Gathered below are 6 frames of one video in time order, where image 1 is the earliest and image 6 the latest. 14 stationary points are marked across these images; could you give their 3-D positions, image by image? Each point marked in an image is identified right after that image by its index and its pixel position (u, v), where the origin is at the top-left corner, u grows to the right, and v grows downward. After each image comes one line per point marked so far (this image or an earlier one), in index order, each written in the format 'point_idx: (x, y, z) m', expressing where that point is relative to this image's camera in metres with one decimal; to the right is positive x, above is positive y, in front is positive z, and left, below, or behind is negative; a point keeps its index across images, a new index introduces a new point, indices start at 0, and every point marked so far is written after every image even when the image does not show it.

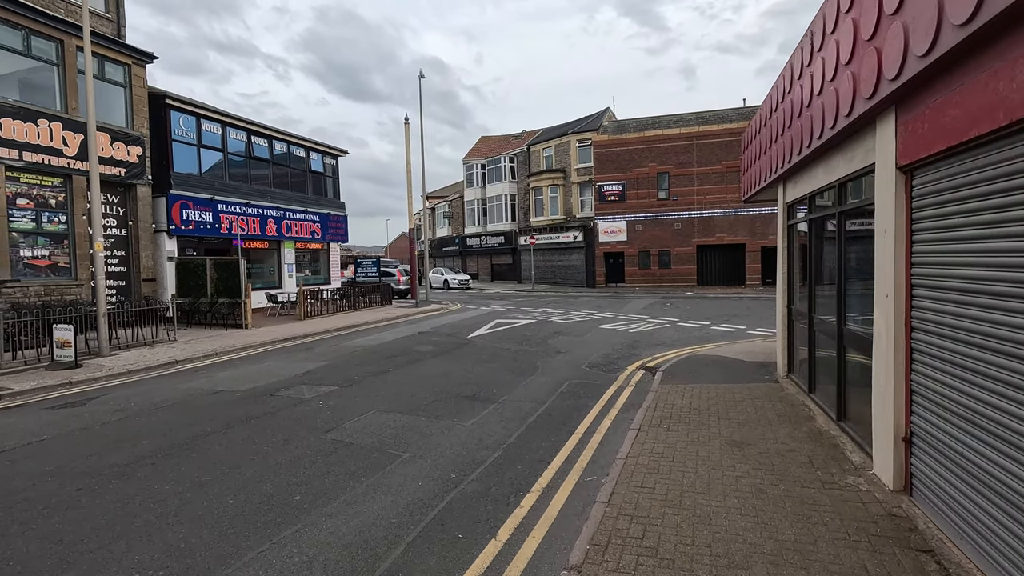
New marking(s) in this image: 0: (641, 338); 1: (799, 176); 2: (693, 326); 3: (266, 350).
0: (+3.1, -1.2, +12.8) m
1: (+3.7, +1.4, +6.9) m
2: (+5.0, -1.0, +14.6) m
3: (-5.5, -1.4, +11.8) m
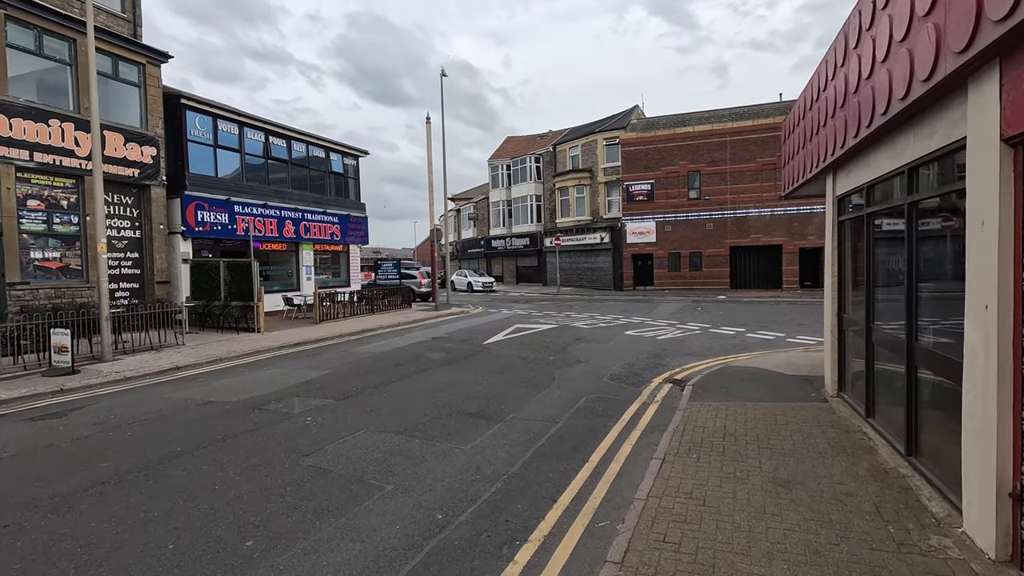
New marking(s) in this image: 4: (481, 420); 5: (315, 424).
0: (+3.5, -1.3, +11.9) m
1: (+3.8, +1.4, +6.0) m
2: (+5.5, -1.1, +13.6) m
3: (-5.1, -1.5, +11.3) m
4: (-0.4, -1.6, +6.4) m
5: (-2.2, -1.6, +6.1) m
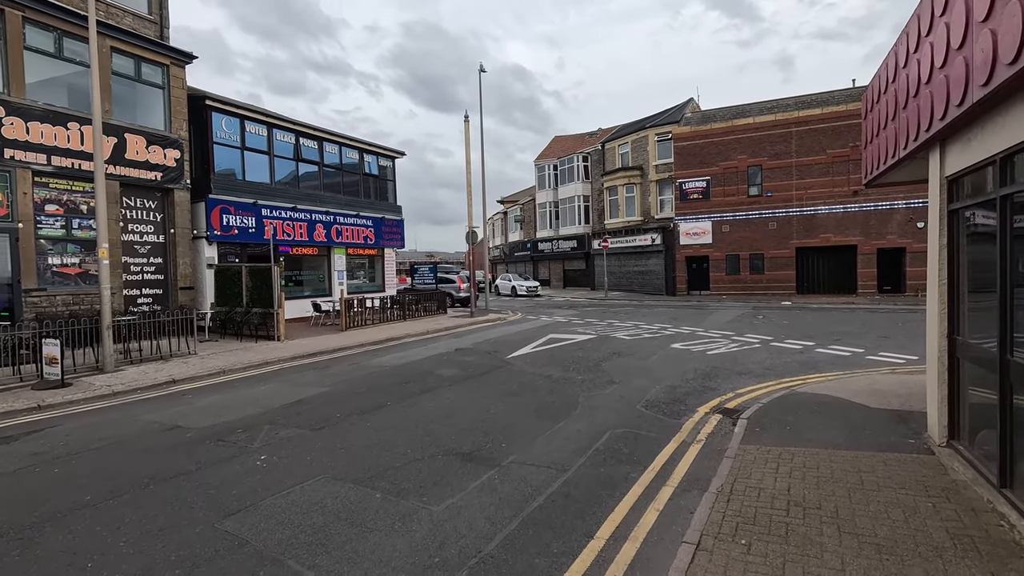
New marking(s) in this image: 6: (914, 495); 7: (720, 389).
0: (+4.0, -1.4, +10.2) m
1: (+3.7, +1.3, +4.3) m
2: (+6.1, -1.3, +11.7) m
3: (-4.6, -1.6, +10.5) m
4: (-0.4, -1.7, +5.1) m
5: (-2.3, -1.7, +5.0) m
6: (+3.1, -1.6, +4.1) m
7: (+3.2, -1.6, +8.3) m
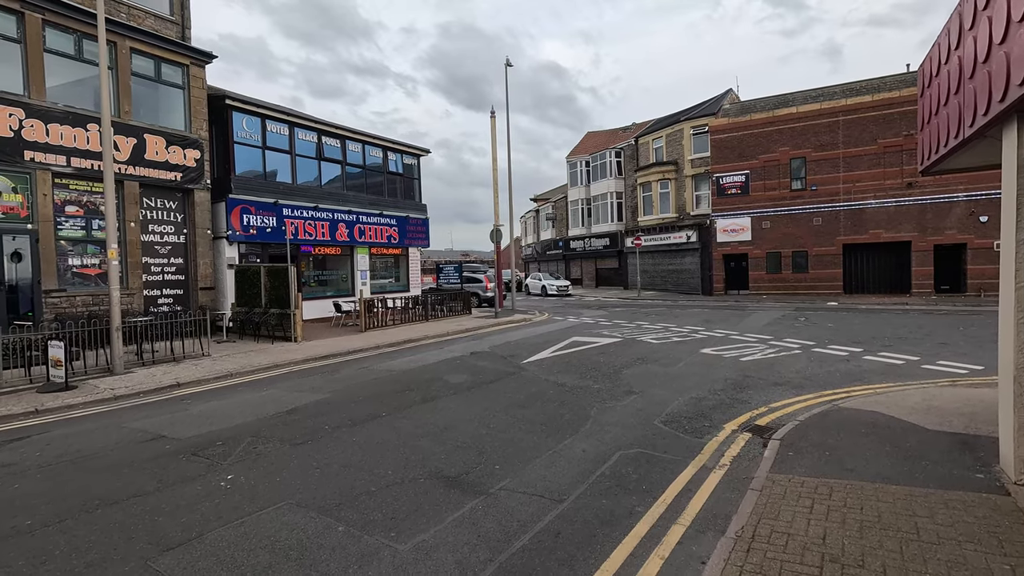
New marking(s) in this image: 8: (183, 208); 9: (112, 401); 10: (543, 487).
0: (+4.2, -1.5, +9.3) m
1: (+3.6, +1.2, +3.4) m
2: (+6.5, -1.3, +10.6) m
3: (-4.3, -1.6, +10.2) m
4: (-0.5, -1.7, +4.5) m
5: (-2.4, -1.7, +4.5) m
6: (+2.9, -1.6, +3.3) m
7: (+3.3, -1.6, +7.4) m
8: (-8.8, +2.1, +14.2) m
9: (-6.1, -1.7, +8.2) m
10: (+0.3, -1.7, +4.7) m
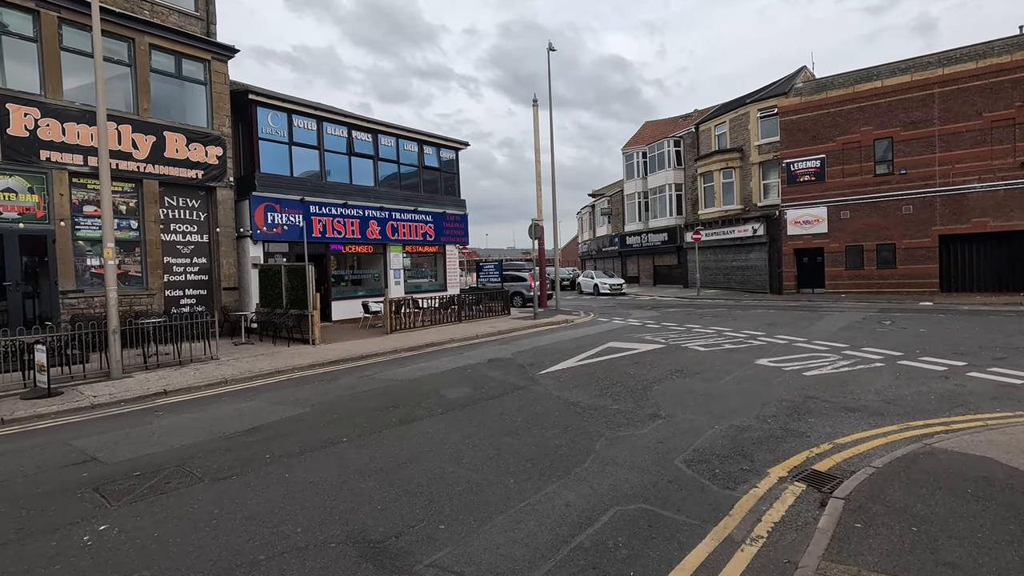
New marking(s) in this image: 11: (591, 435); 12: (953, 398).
0: (+4.4, -1.4, +7.5) m
1: (+3.0, +1.2, +1.8) m
2: (+6.7, -1.3, +8.6) m
3: (-4.1, -1.6, +9.4) m
4: (-0.9, -1.7, +3.3) m
5: (-2.8, -1.7, +3.6) m
6: (+2.3, -1.6, +1.7) m
7: (+3.2, -1.6, +5.8) m
8: (-8.0, +2.1, +13.9) m
9: (-6.1, -1.8, +7.7) m
10: (-0.1, -1.7, +3.4) m
11: (+0.9, -1.6, +5.9) m
12: (+5.7, -1.4, +7.0) m
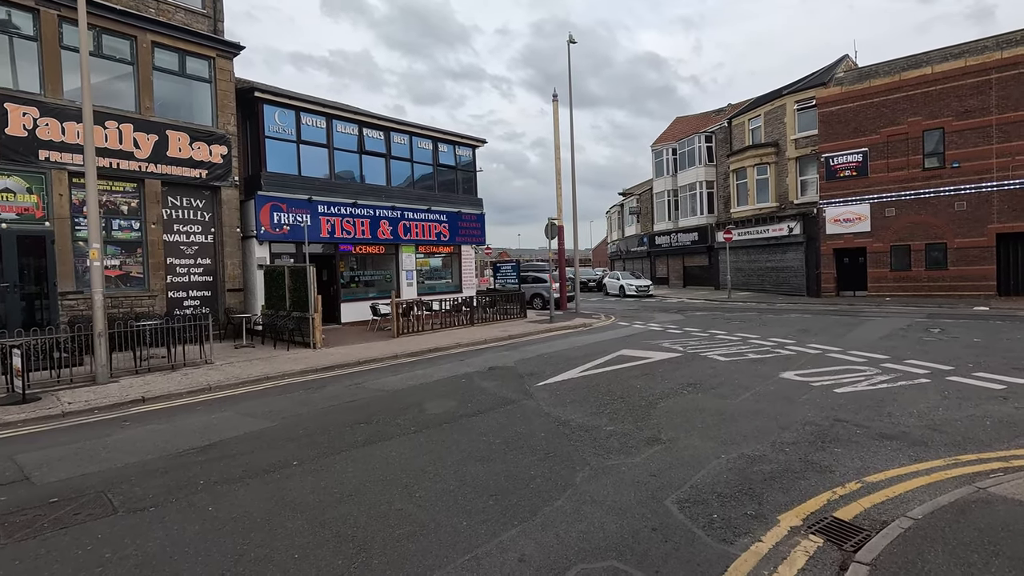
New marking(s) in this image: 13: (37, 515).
0: (+4.2, -1.5, +6.5) m
1: (+2.5, +1.2, +0.9) m
2: (+6.6, -1.4, +7.4) m
3: (-4.1, -1.7, +8.9) m
4: (-1.4, -1.8, +2.7) m
5: (-3.2, -1.8, +3.0) m
6: (+1.8, -1.7, +0.8) m
7: (+3.0, -1.6, +4.9) m
8: (-7.7, +2.1, +13.7) m
9: (-6.2, -1.8, +7.3) m
10: (-0.6, -1.8, +2.7) m
11: (+0.6, -1.7, +5.1) m
12: (+5.5, -1.5, +5.9) m
13: (-3.6, -1.7, +4.1) m
